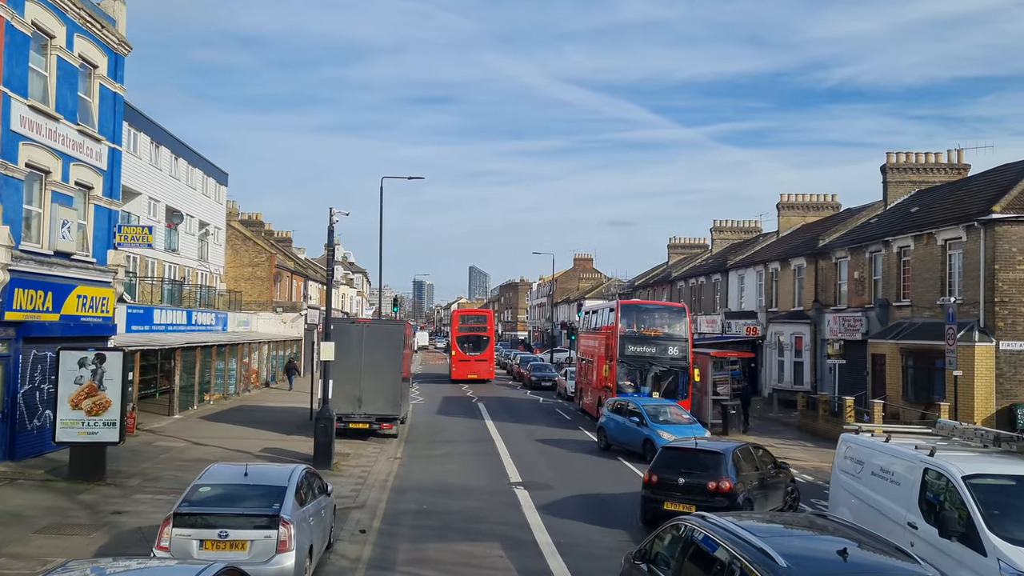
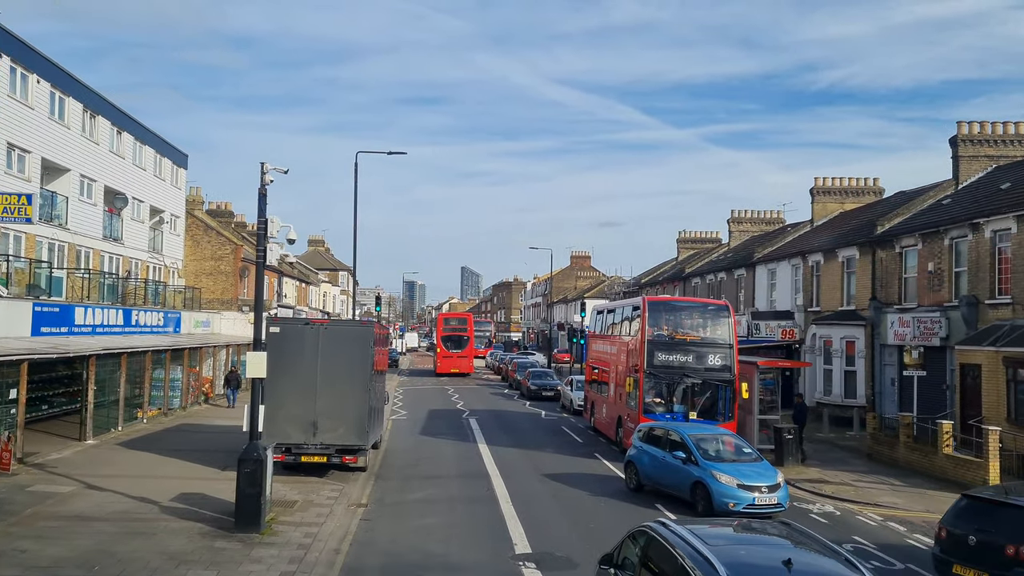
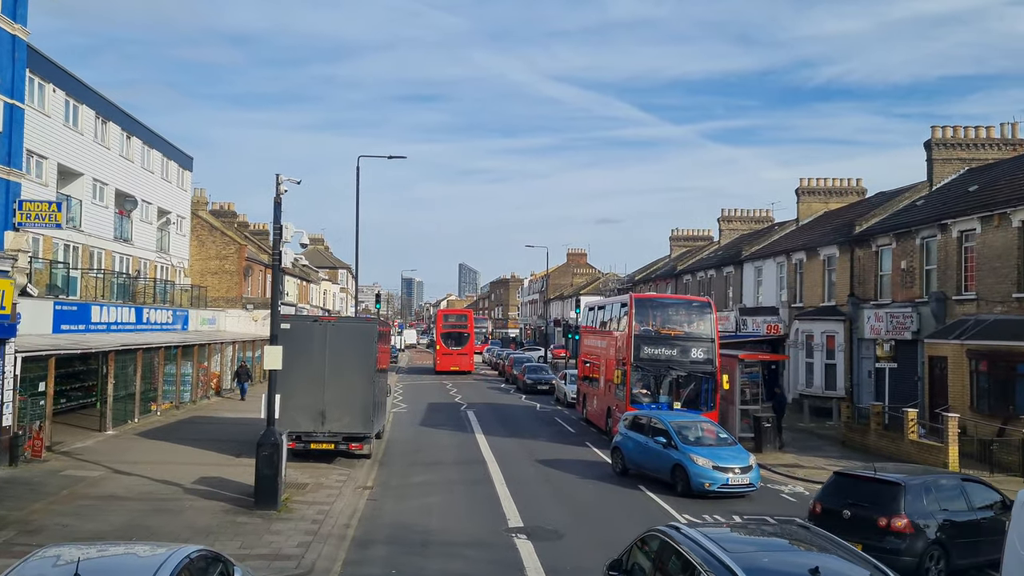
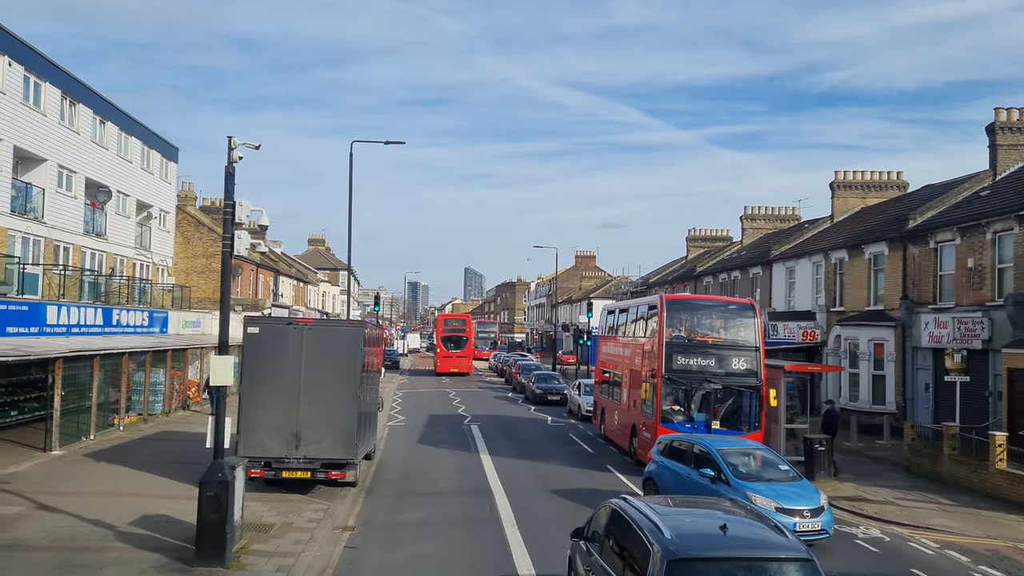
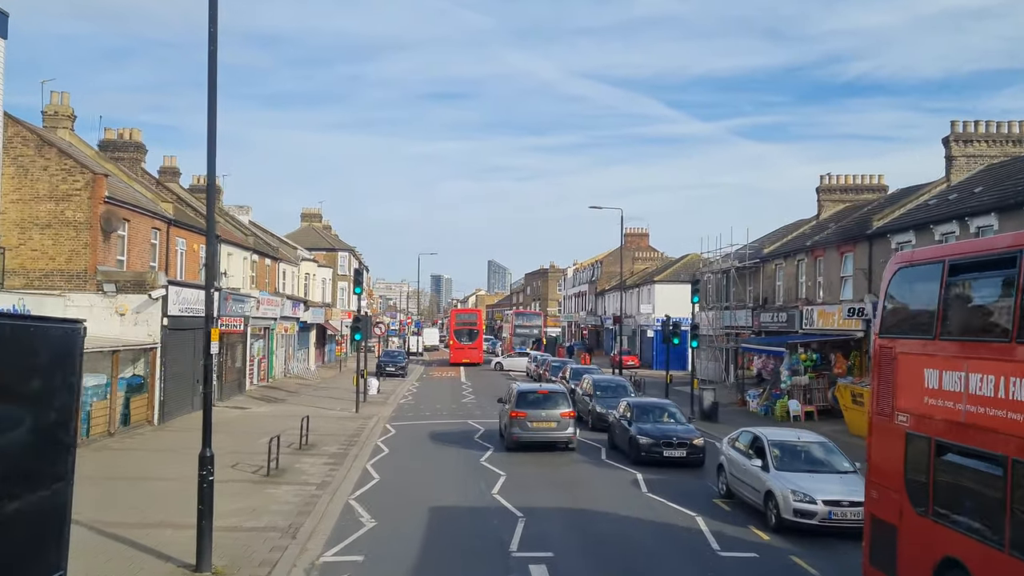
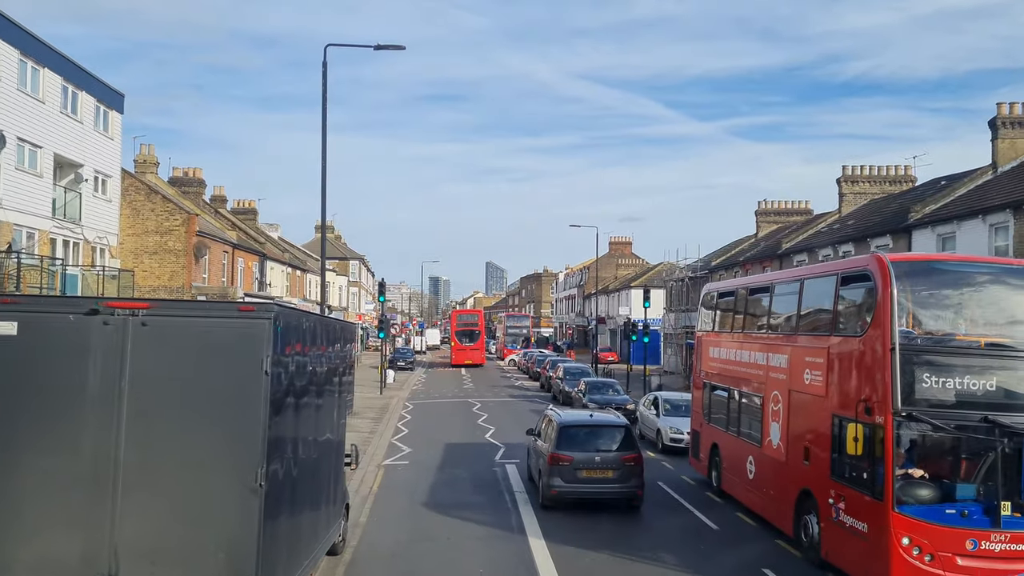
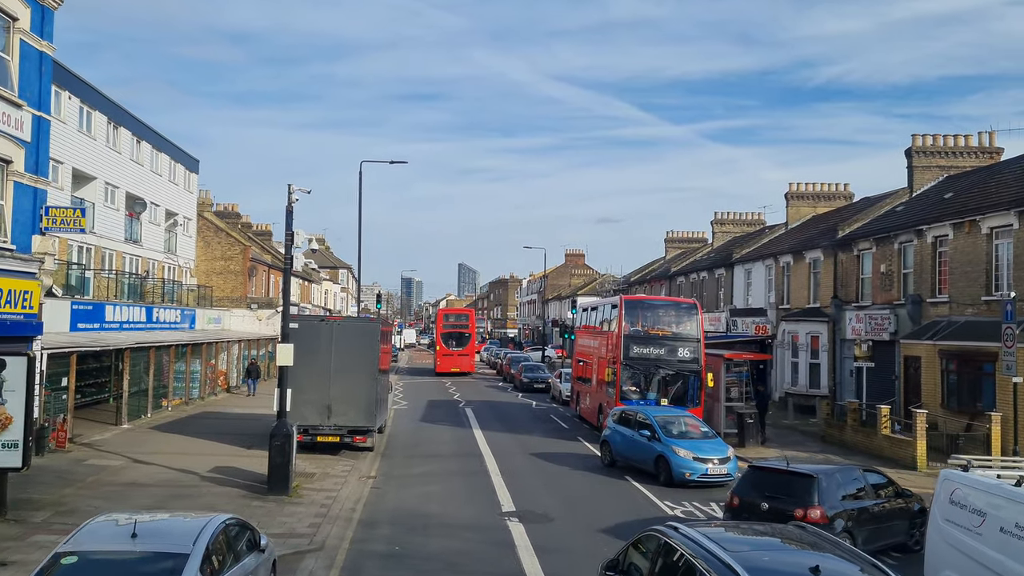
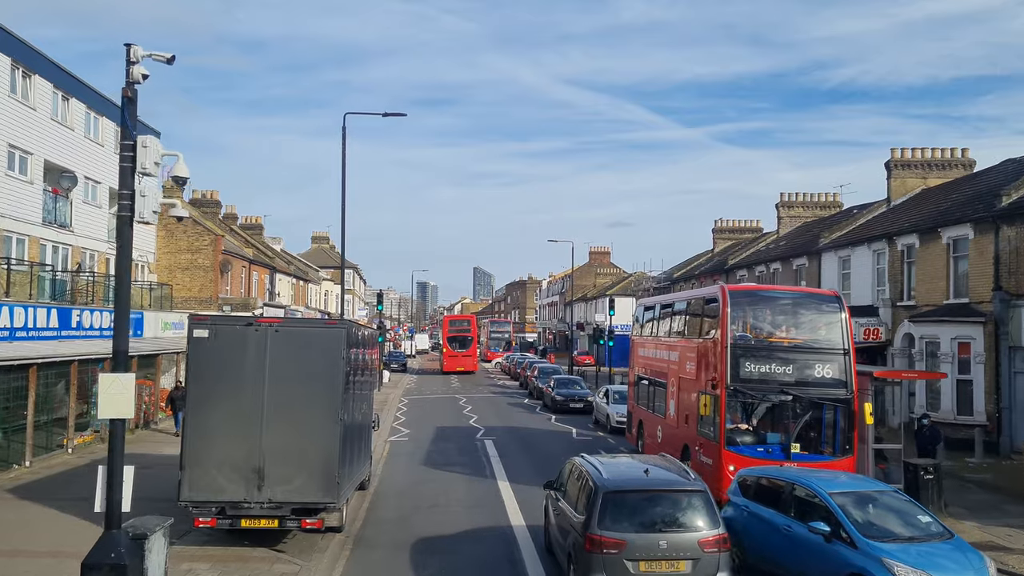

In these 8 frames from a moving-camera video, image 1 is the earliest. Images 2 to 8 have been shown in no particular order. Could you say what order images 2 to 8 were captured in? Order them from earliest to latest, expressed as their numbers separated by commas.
7, 3, 2, 4, 8, 6, 5
